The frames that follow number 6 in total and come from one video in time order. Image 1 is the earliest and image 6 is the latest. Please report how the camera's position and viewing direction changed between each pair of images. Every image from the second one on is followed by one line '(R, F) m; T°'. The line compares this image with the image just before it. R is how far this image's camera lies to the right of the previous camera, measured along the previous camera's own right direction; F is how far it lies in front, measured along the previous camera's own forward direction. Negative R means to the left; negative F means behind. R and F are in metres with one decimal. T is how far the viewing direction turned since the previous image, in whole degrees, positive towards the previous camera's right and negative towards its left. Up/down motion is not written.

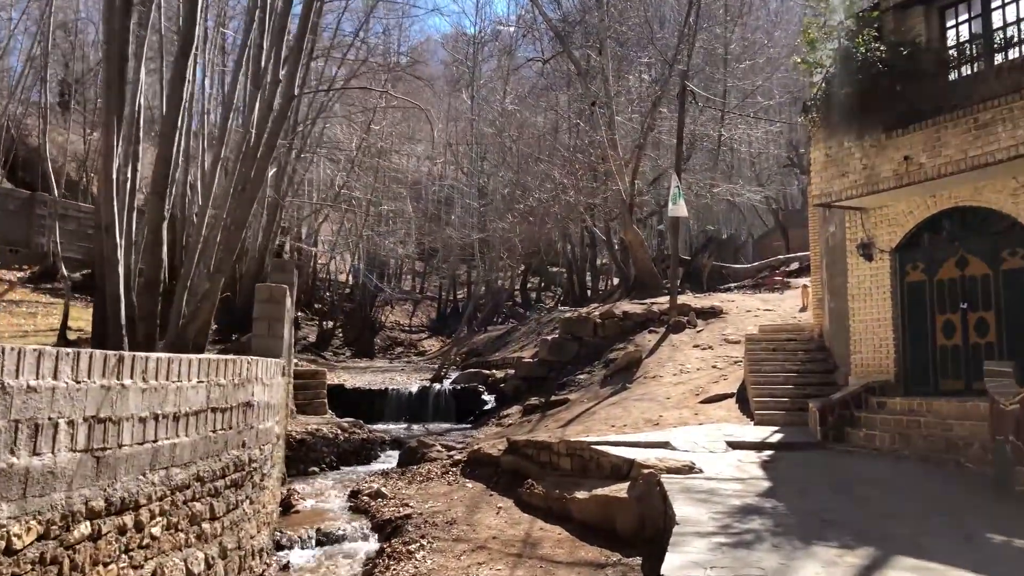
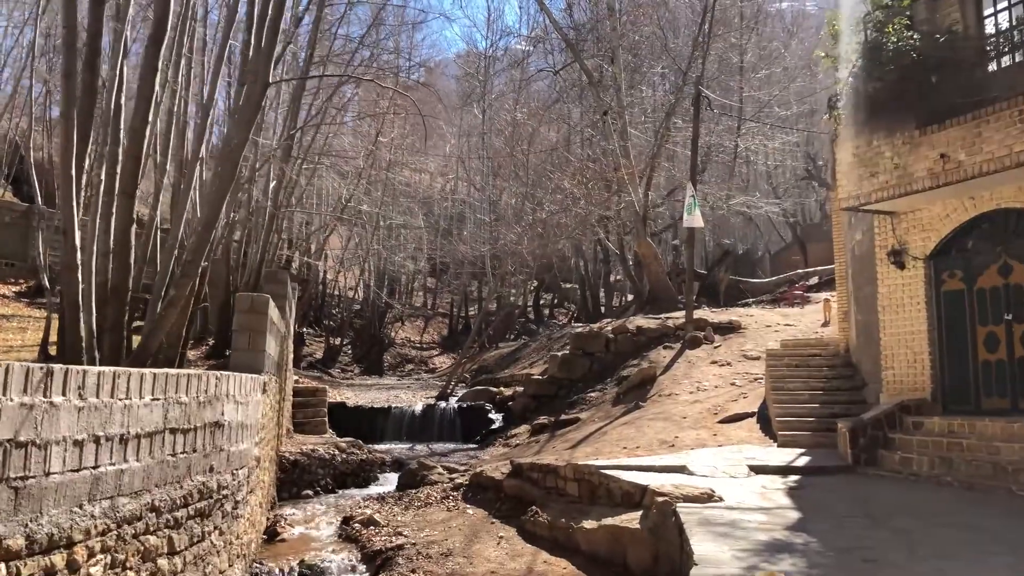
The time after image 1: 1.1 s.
(+0.1, +0.7) m; -1°
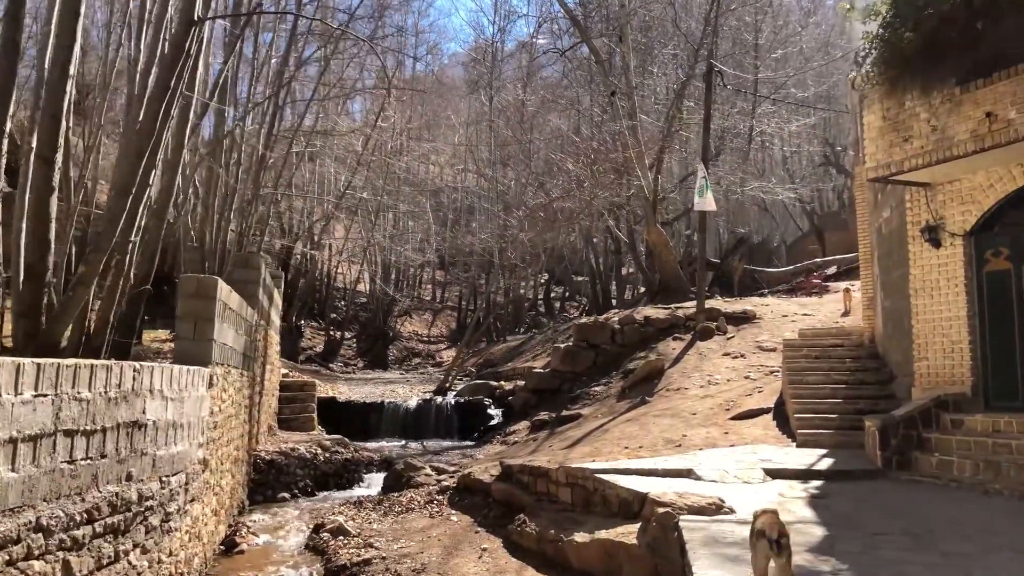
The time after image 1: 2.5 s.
(+0.3, +1.0) m; -1°
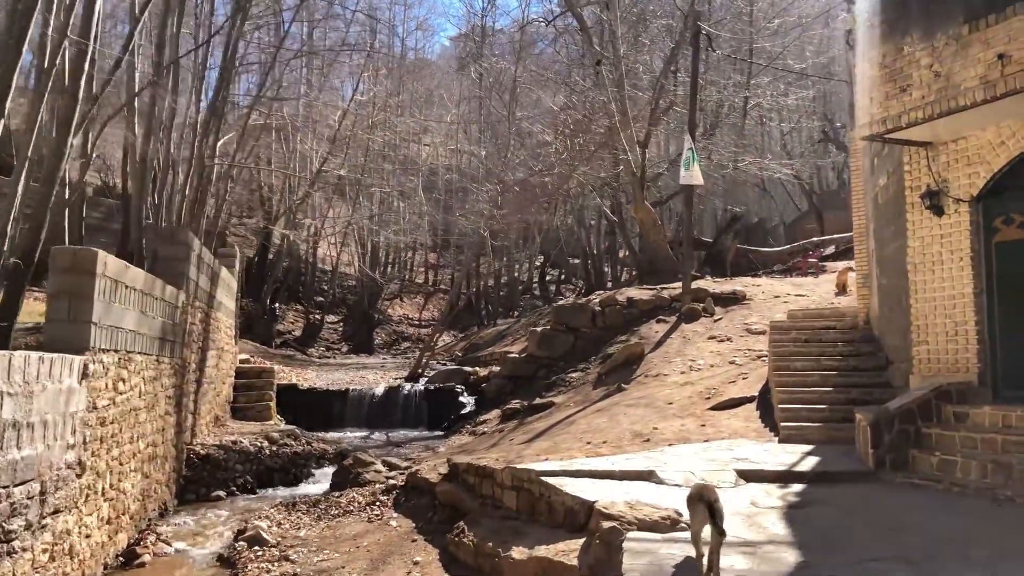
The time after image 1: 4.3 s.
(+0.6, +1.1) m; 0°
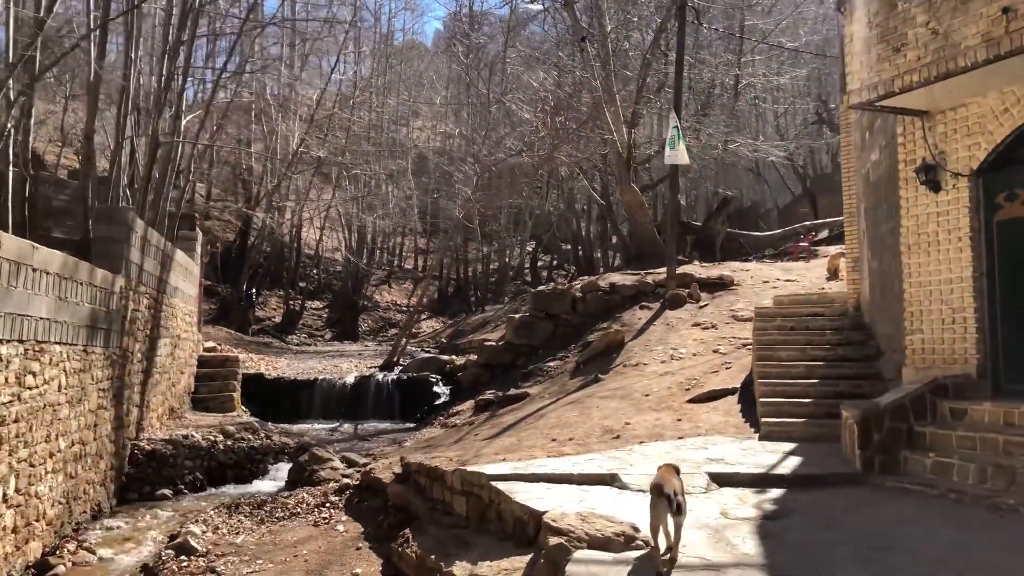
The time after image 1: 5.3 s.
(+0.4, +0.7) m; 0°
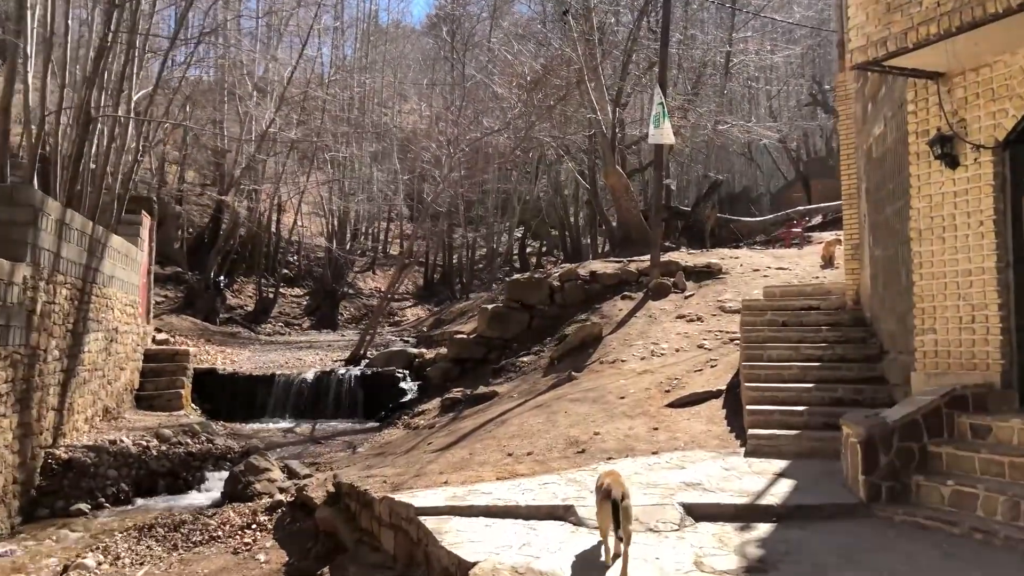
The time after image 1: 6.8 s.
(+0.4, +1.0) m; +1°
